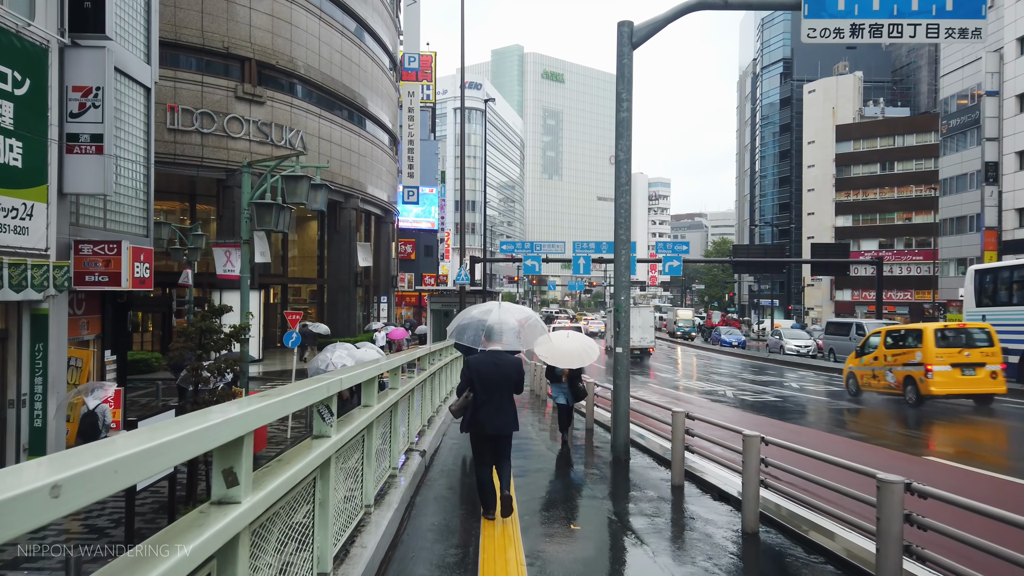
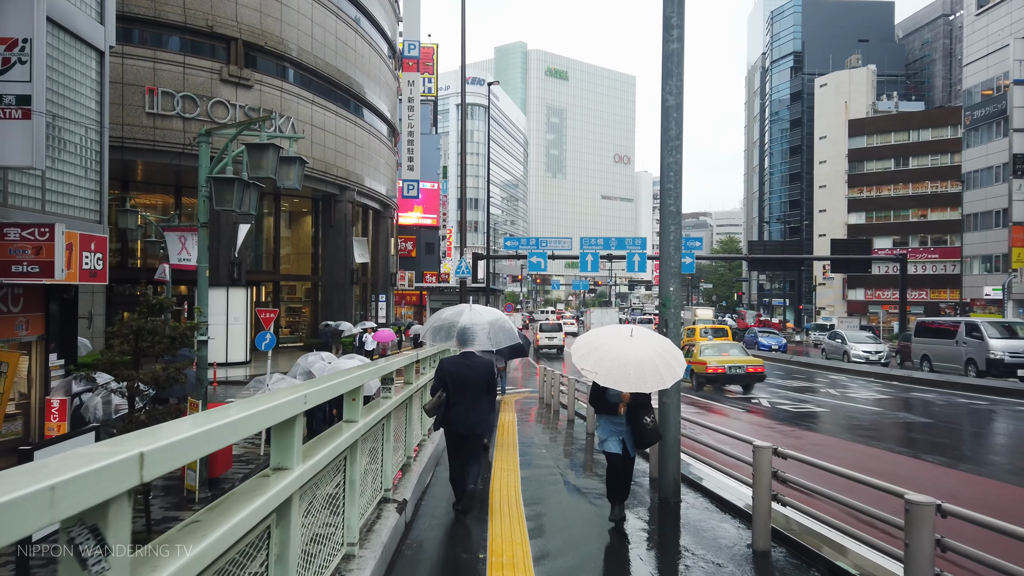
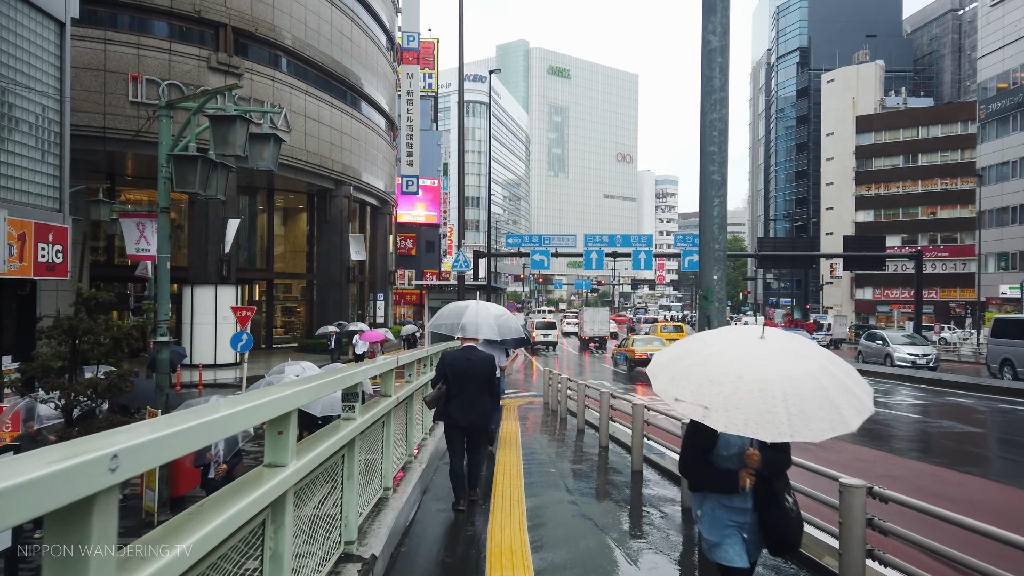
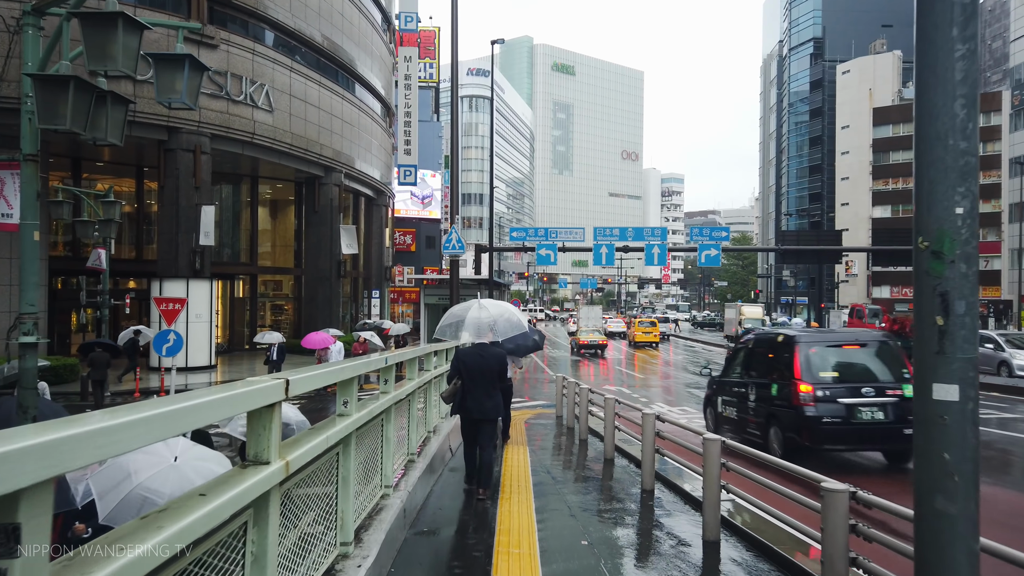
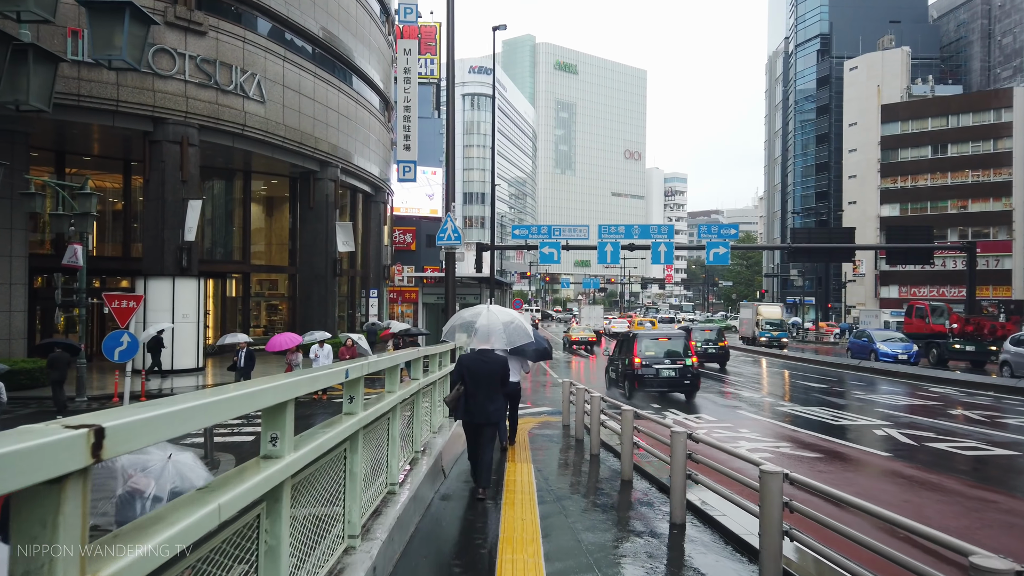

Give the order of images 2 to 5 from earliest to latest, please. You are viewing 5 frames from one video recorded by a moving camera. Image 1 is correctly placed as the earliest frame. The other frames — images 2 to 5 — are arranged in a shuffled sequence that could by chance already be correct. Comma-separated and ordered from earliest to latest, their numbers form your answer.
2, 3, 4, 5
